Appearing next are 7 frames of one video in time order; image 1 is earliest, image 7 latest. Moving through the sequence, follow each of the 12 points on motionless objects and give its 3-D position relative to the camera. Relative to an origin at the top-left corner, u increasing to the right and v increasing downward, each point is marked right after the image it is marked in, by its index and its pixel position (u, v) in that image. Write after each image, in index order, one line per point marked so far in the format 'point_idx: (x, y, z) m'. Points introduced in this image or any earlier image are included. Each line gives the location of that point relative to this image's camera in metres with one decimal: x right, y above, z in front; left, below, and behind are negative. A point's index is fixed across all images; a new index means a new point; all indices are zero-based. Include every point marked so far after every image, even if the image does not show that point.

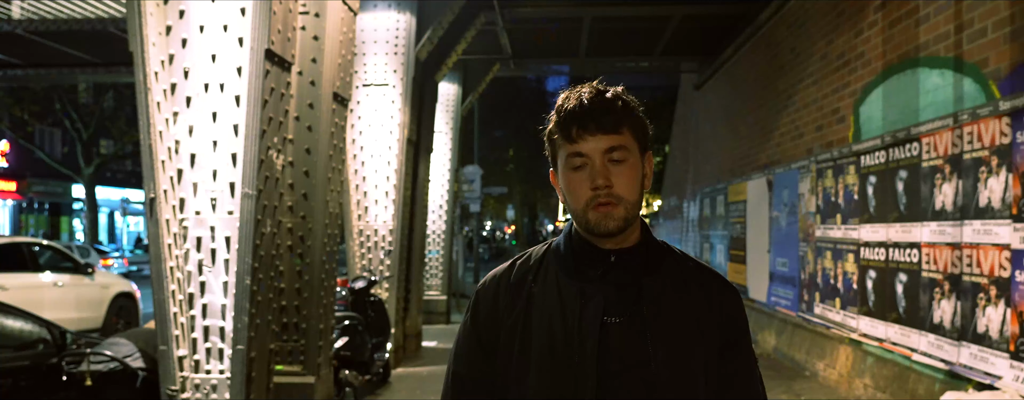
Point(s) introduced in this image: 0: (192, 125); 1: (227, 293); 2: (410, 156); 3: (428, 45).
0: (-1.6, +0.4, +4.2) m
1: (-1.4, -0.5, +4.2) m
2: (-1.1, +0.5, +8.9) m
3: (-0.8, +1.5, +8.3) m
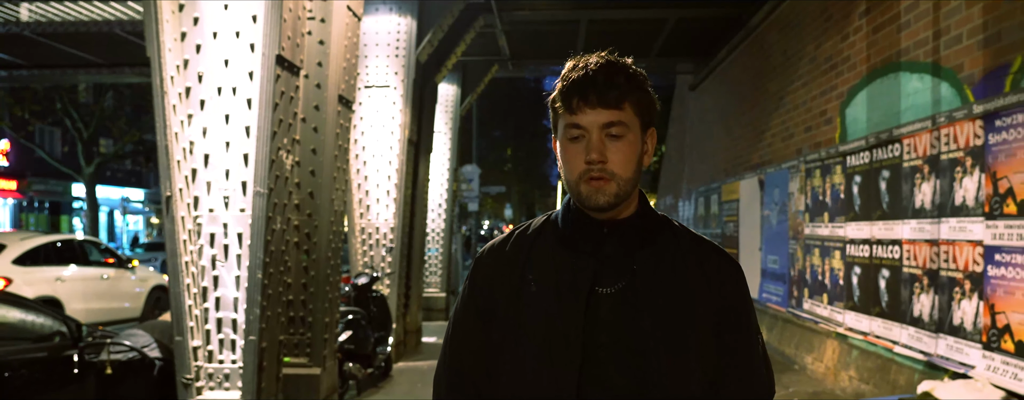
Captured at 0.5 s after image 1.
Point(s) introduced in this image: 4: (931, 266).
0: (-1.6, +0.4, +4.4) m
1: (-1.4, -0.5, +4.4) m
2: (-1.1, +0.5, +9.1) m
3: (-0.9, +1.6, +8.5) m
4: (+2.5, -0.4, +4.9) m
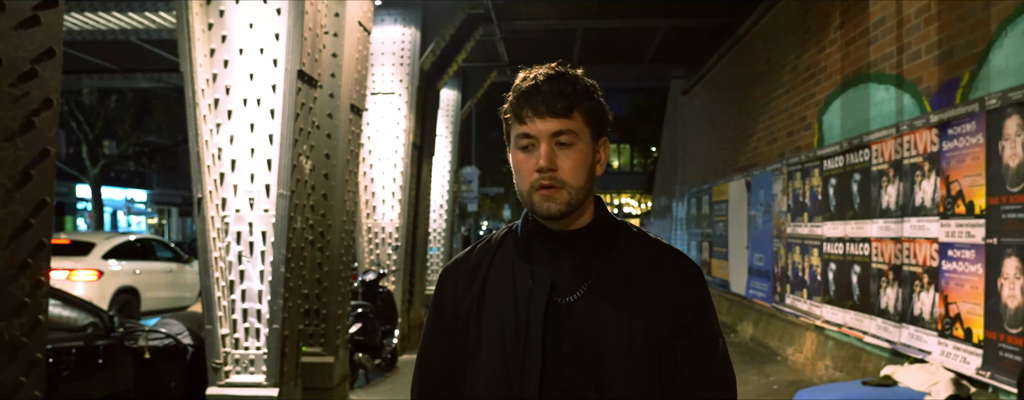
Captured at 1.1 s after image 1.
0: (-1.6, +0.4, +4.8) m
1: (-1.4, -0.5, +4.9) m
2: (-1.1, +0.5, +9.6) m
3: (-0.9, +1.5, +8.9) m
4: (+2.5, -0.4, +5.4) m
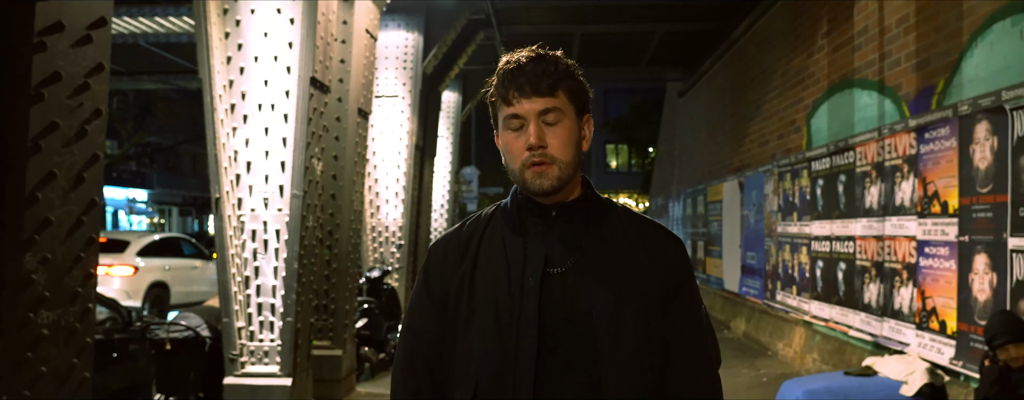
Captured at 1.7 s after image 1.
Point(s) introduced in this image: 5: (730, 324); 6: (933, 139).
0: (-1.6, +0.4, +5.1) m
1: (-1.4, -0.5, +5.1) m
2: (-1.1, +0.5, +9.8) m
3: (-0.9, +1.6, +9.2) m
4: (+2.5, -0.4, +5.7) m
5: (+2.6, -1.5, +9.9) m
6: (+2.4, +0.4, +4.8) m
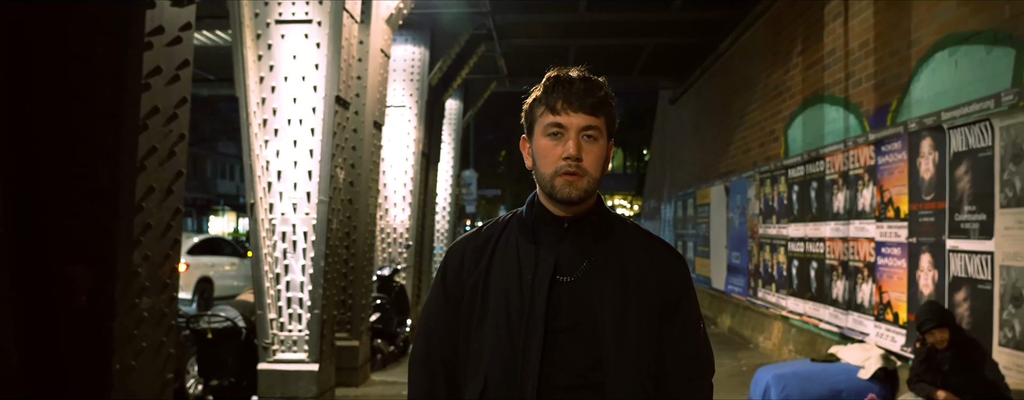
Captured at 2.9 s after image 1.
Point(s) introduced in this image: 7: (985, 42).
0: (-1.6, +0.3, +5.7) m
1: (-1.4, -0.5, +5.7) m
2: (-1.1, +0.4, +10.4) m
3: (-0.9, +1.5, +9.8) m
4: (+2.5, -0.4, +6.3) m
5: (+2.6, -1.5, +10.5) m
6: (+2.5, +0.3, +5.4) m
7: (+2.5, +0.8, +4.3) m
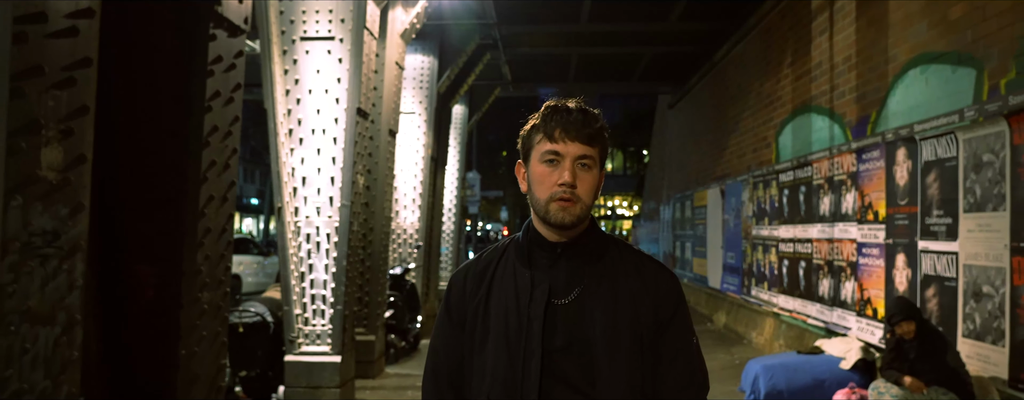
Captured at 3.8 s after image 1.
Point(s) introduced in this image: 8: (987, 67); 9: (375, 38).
0: (-1.5, +0.3, +6.1) m
1: (-1.4, -0.5, +6.2) m
2: (-1.1, +0.4, +10.9) m
3: (-0.8, +1.5, +10.3) m
4: (+2.6, -0.5, +6.7) m
5: (+2.6, -1.5, +10.9) m
6: (+2.5, +0.3, +5.9) m
7: (+2.5, +0.8, +4.8) m
8: (+2.5, +0.7, +4.4) m
9: (-1.1, +1.3, +6.6) m
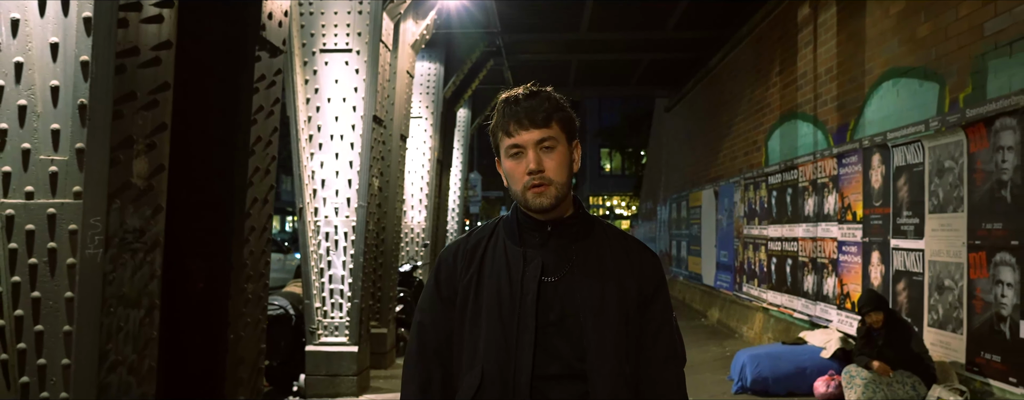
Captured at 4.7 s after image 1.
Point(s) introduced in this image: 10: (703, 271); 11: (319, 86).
0: (-1.5, +0.3, +6.6) m
1: (-1.3, -0.5, +6.6) m
2: (-1.0, +0.4, +11.3) m
3: (-0.8, +1.5, +10.7) m
4: (+2.6, -0.5, +7.2) m
5: (+2.7, -1.5, +11.4) m
6: (+2.6, +0.3, +6.4) m
7: (+2.6, +0.8, +5.2) m
8: (+2.5, +0.7, +4.9) m
9: (-1.0, +1.3, +7.0) m
10: (+2.7, -1.0, +11.9) m
11: (-1.5, +0.9, +6.6) m
